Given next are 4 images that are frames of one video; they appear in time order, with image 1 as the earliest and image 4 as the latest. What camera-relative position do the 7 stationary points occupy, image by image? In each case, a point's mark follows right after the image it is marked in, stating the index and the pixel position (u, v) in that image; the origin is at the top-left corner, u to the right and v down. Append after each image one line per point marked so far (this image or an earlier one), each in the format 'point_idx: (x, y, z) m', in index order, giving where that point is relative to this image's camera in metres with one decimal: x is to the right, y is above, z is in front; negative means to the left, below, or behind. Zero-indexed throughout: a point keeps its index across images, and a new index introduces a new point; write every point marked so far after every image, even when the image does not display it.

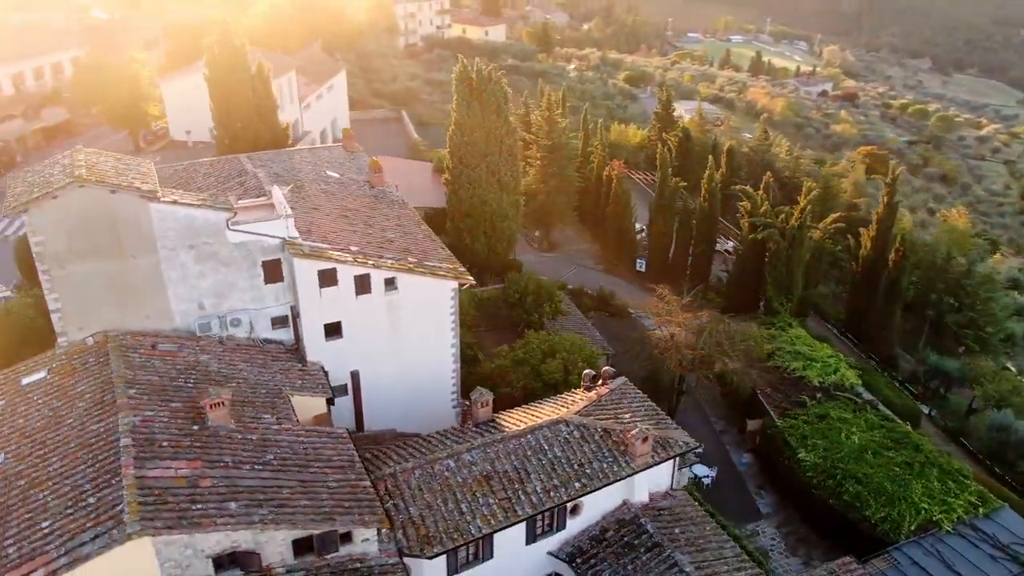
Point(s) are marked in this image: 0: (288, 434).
0: (-5.2, -3.4, +17.9) m
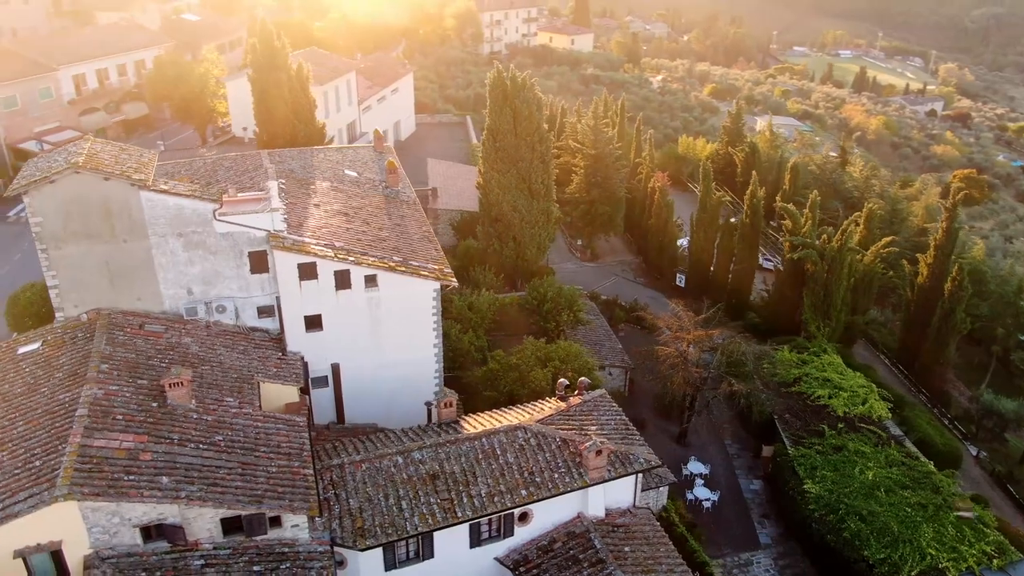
0: (-6.4, -3.1, +18.6) m
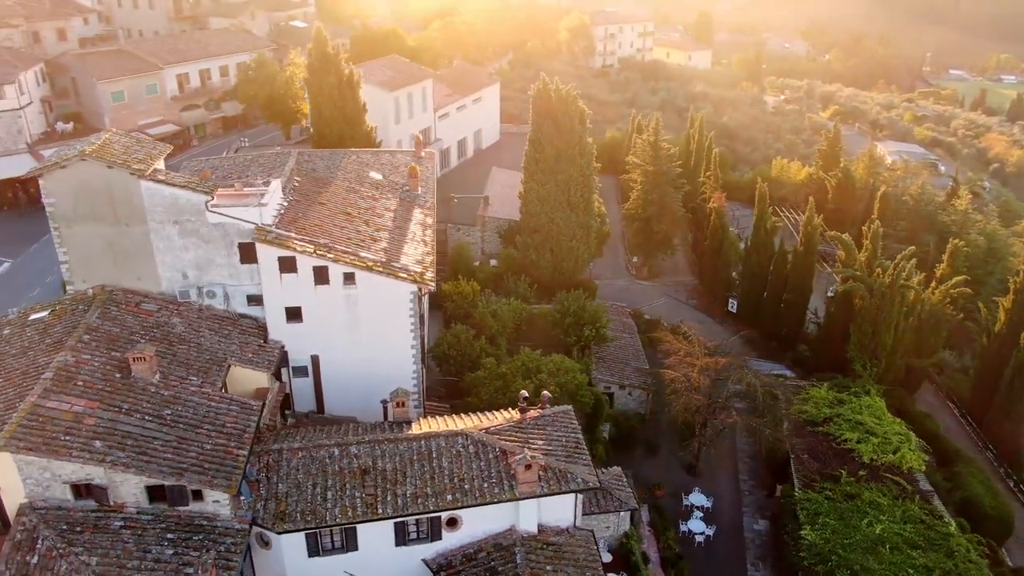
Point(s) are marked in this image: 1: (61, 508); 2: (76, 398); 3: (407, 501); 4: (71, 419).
0: (-8.0, -2.8, +19.8) m
1: (-9.7, -4.7, +16.7) m
2: (-10.2, -2.6, +18.1) m
3: (-2.5, -5.1, +18.6) m
4: (-9.9, -3.0, +17.4) m
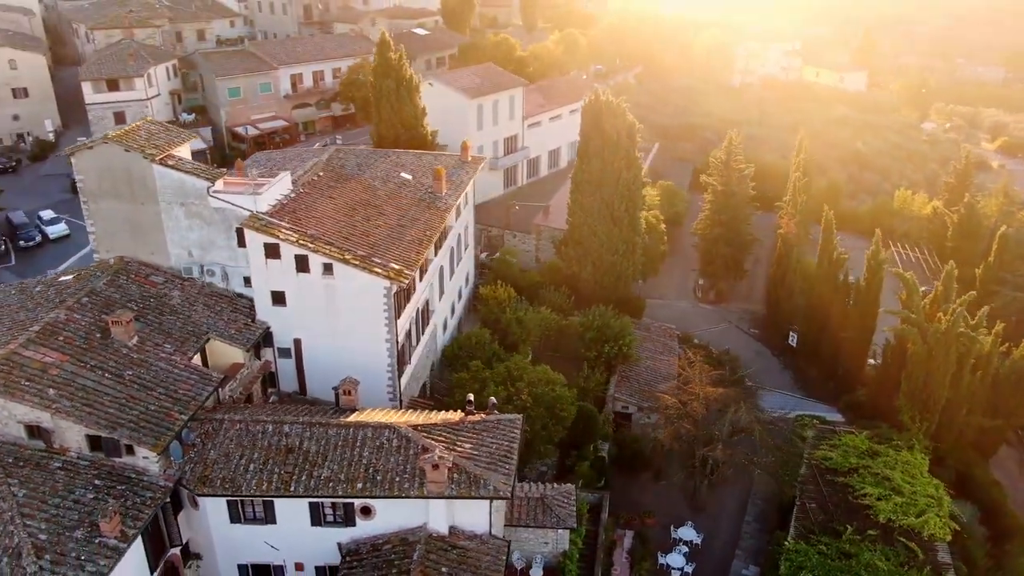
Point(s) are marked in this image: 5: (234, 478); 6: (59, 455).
0: (-9.7, -2.1, +21.7) m
1: (-12.2, -3.8, +18.9) m
2: (-12.1, -1.7, +20.4) m
3: (-4.8, -4.9, +19.4) m
4: (-12.1, -2.0, +19.7) m
5: (-7.0, -4.8, +19.4) m
6: (-11.1, -4.1, +19.0) m
